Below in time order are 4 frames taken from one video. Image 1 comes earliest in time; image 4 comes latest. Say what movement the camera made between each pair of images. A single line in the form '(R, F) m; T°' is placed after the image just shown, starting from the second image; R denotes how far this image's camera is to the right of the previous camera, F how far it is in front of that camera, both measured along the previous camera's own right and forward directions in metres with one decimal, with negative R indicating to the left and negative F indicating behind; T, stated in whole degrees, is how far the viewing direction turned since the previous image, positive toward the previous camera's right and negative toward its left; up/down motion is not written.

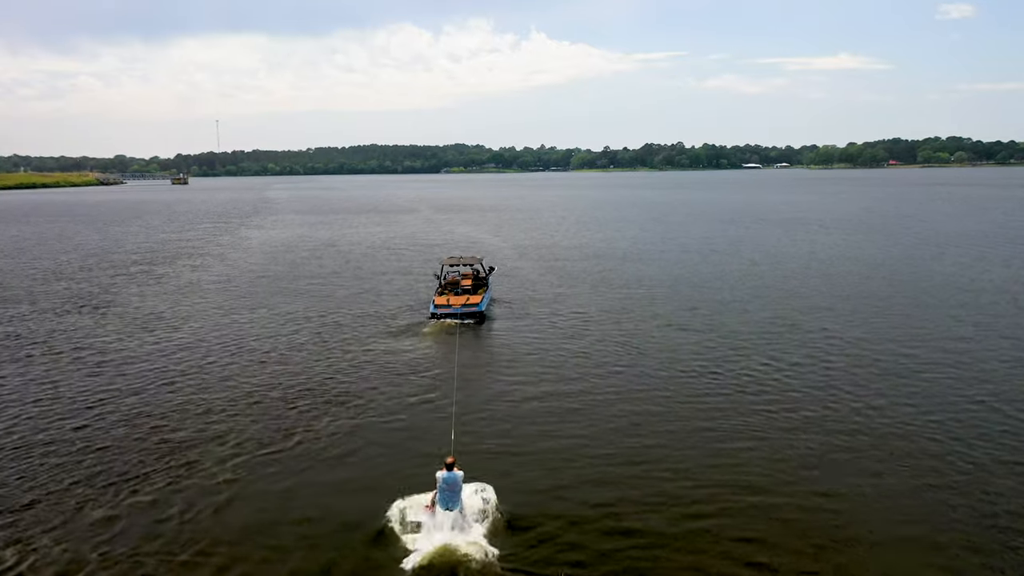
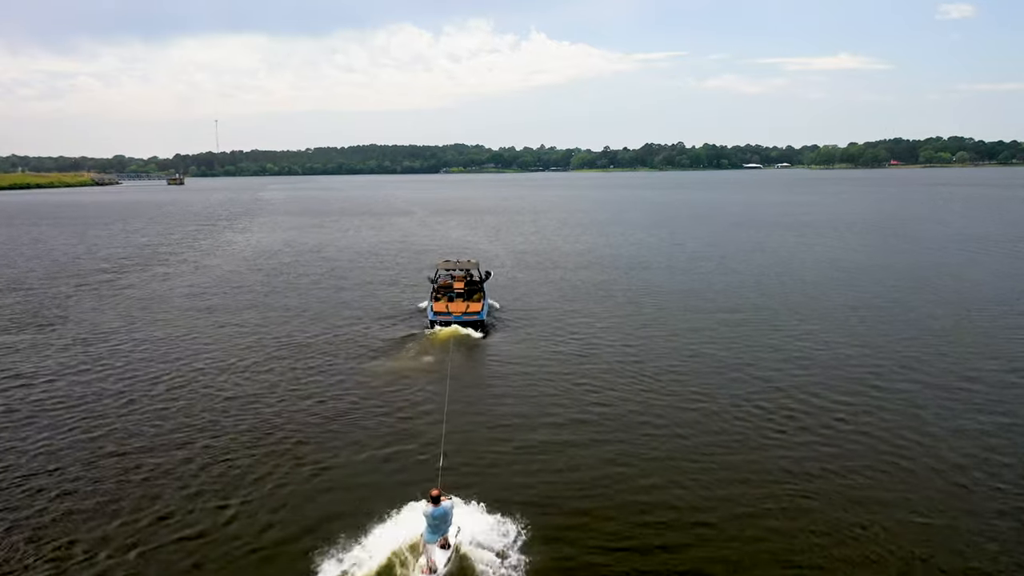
(+0.3, +4.5) m; 0°
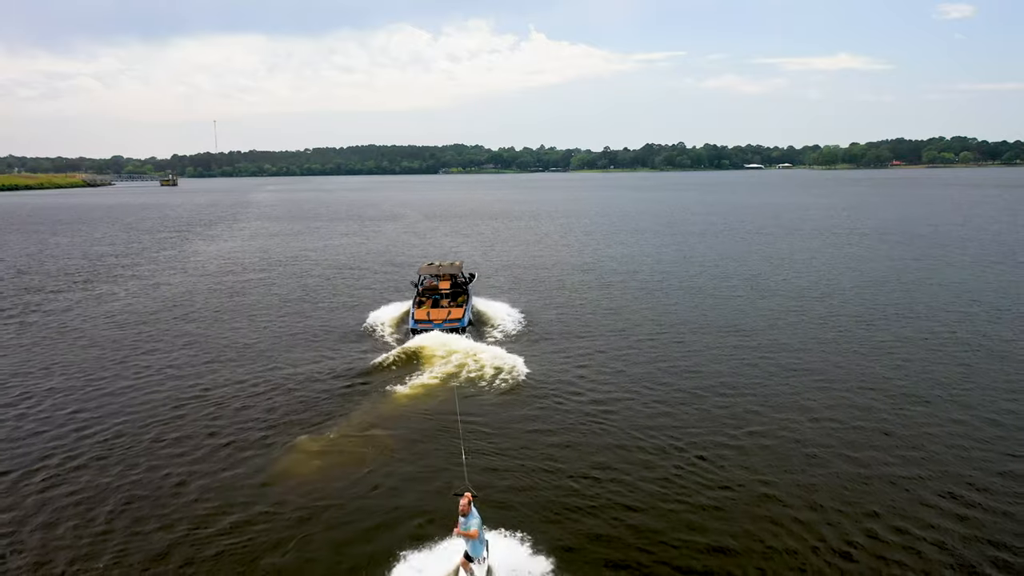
(+0.2, +8.1) m; 0°
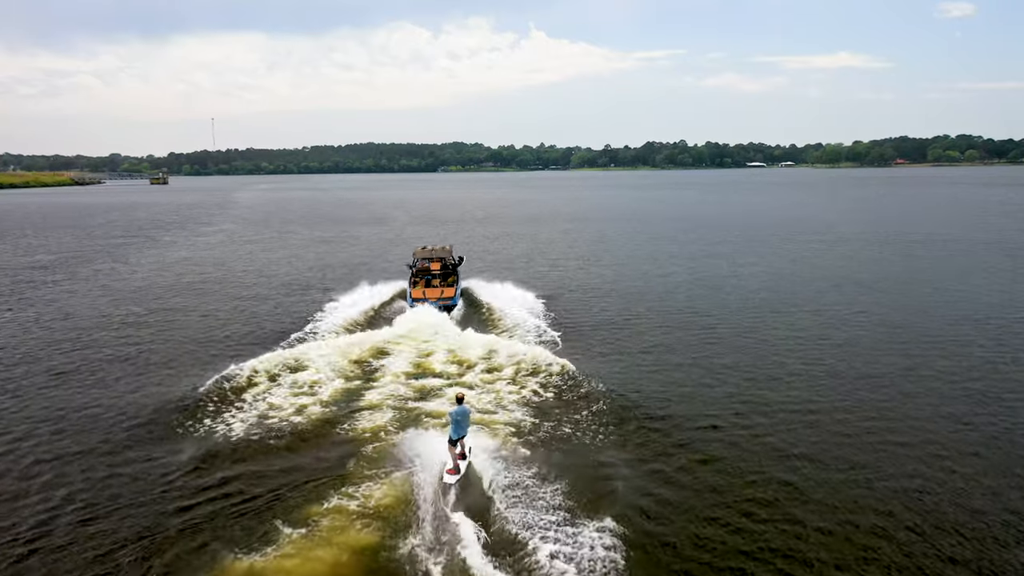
(0.0, +11.3) m; 0°
